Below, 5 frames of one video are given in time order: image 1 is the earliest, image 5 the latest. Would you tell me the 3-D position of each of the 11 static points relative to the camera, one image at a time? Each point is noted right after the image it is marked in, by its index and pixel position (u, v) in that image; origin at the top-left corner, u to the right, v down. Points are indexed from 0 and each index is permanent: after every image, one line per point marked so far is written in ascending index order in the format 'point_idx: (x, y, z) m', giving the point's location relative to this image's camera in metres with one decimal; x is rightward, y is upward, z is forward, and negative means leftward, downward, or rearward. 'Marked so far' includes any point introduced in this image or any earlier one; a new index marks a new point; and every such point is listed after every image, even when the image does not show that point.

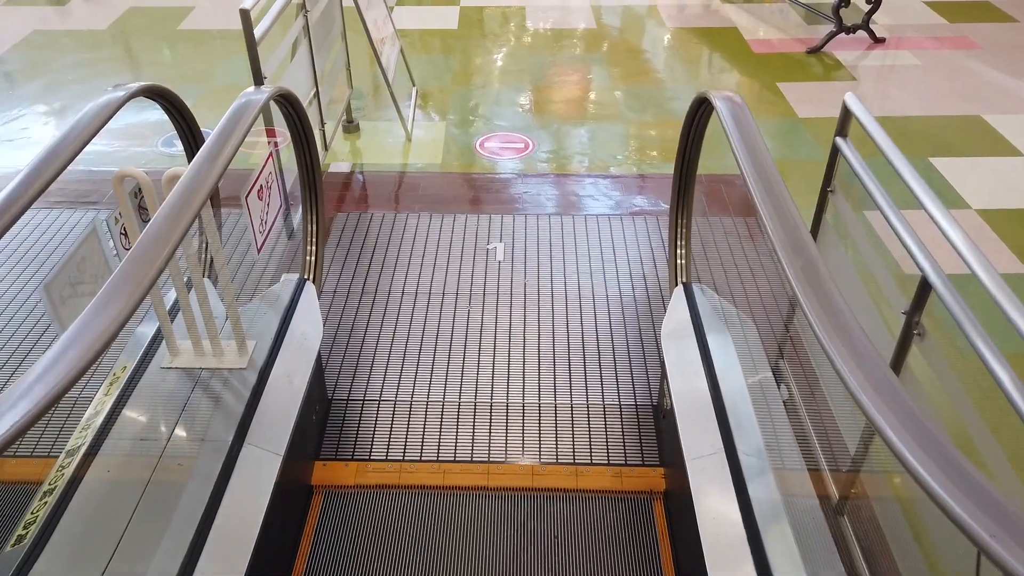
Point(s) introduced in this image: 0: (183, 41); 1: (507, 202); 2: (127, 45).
0: (-2.4, +1.8, +5.7) m
1: (-0.1, +0.4, +3.9) m
2: (-2.8, +1.8, +5.6) m
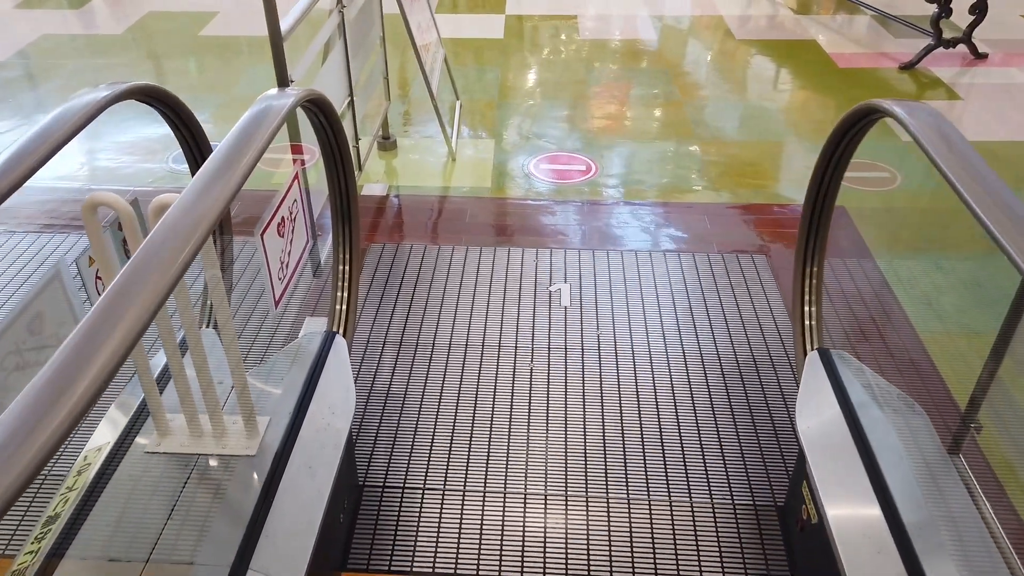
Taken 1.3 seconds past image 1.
0: (-2.1, +1.6, +5.3) m
1: (+0.1, +0.2, +3.4) m
2: (-2.5, +1.6, +5.2) m
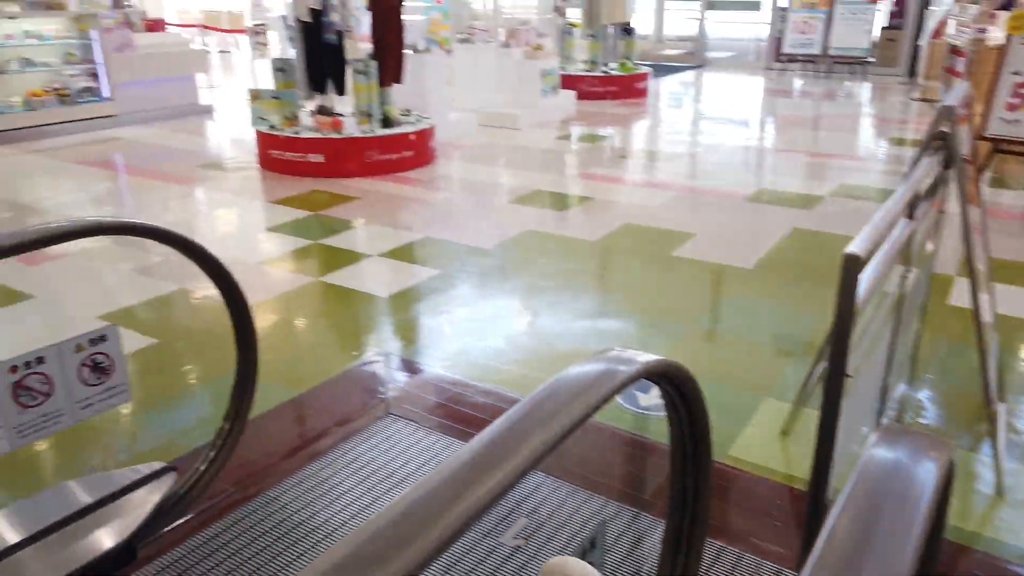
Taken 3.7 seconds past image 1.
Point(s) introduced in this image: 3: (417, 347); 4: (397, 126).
0: (+1.0, +0.1, +5.0) m
1: (+1.6, -1.0, +2.0) m
2: (+0.6, +0.2, +5.1) m
3: (-0.5, -0.3, +3.8) m
4: (-1.0, +1.4, +6.9) m
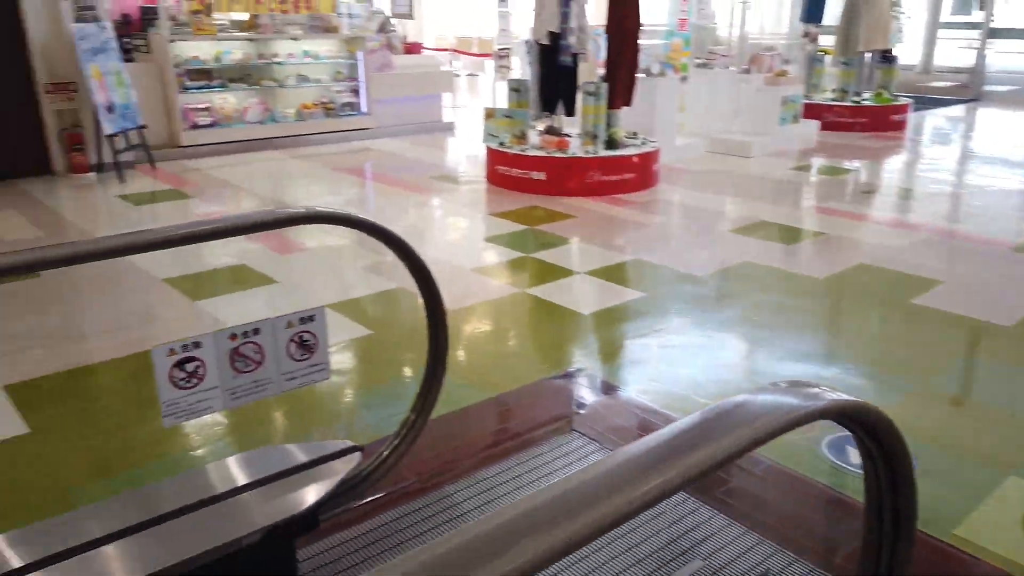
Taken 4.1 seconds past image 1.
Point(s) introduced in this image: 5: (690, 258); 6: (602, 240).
0: (+2.3, -0.2, +4.5) m
1: (+1.9, -1.2, +1.4) m
2: (+2.0, -0.1, +4.7) m
3: (+0.5, -0.4, +3.8) m
4: (+1.0, +1.2, +6.9) m
5: (+1.3, +0.2, +5.4) m
6: (+0.7, +0.4, +5.8) m
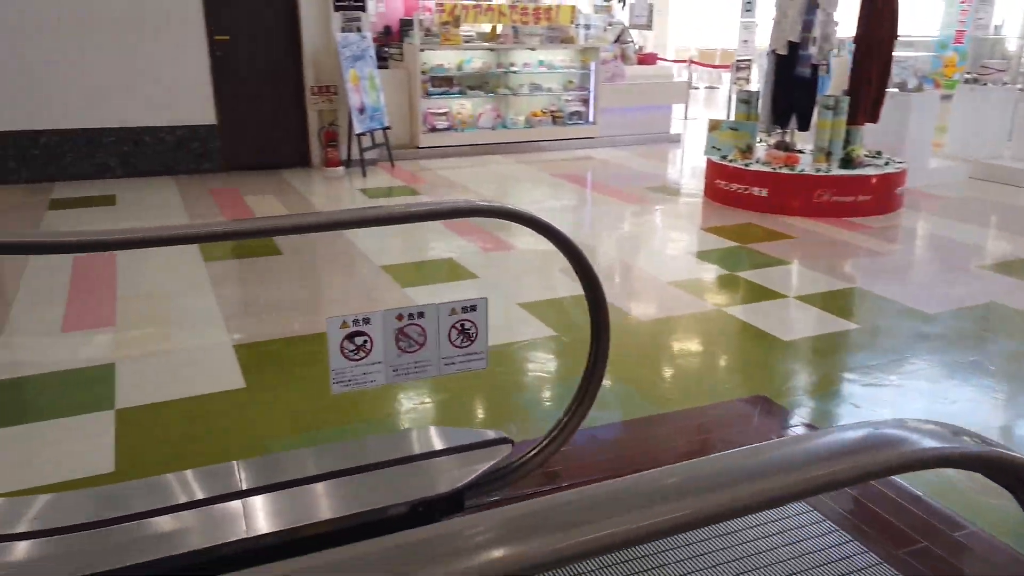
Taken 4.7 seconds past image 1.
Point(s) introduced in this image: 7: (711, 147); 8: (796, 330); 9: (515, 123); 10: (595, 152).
0: (+3.3, -0.5, +3.6) m
1: (+2.0, -1.4, +0.8) m
2: (+3.0, -0.4, +3.9) m
3: (+1.3, -0.5, +3.5) m
4: (+2.8, +1.0, +6.3) m
5: (+2.6, 0.0, +4.8) m
6: (+2.2, +0.2, +5.3) m
7: (+1.8, +1.2, +6.8) m
8: (+1.6, -0.2, +4.3) m
9: (0.0, +1.9, +8.9) m
10: (+1.0, +1.6, +9.0) m
